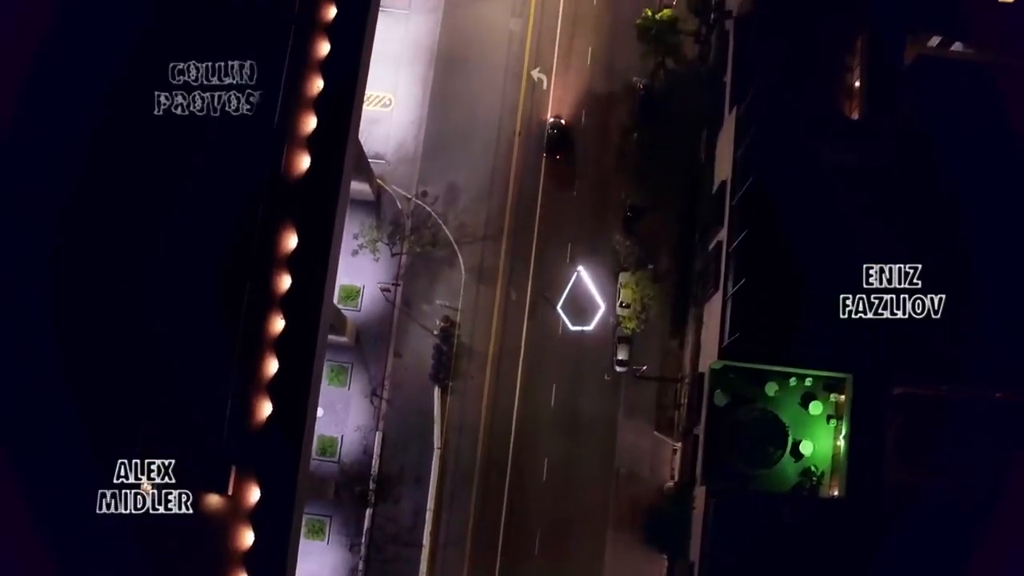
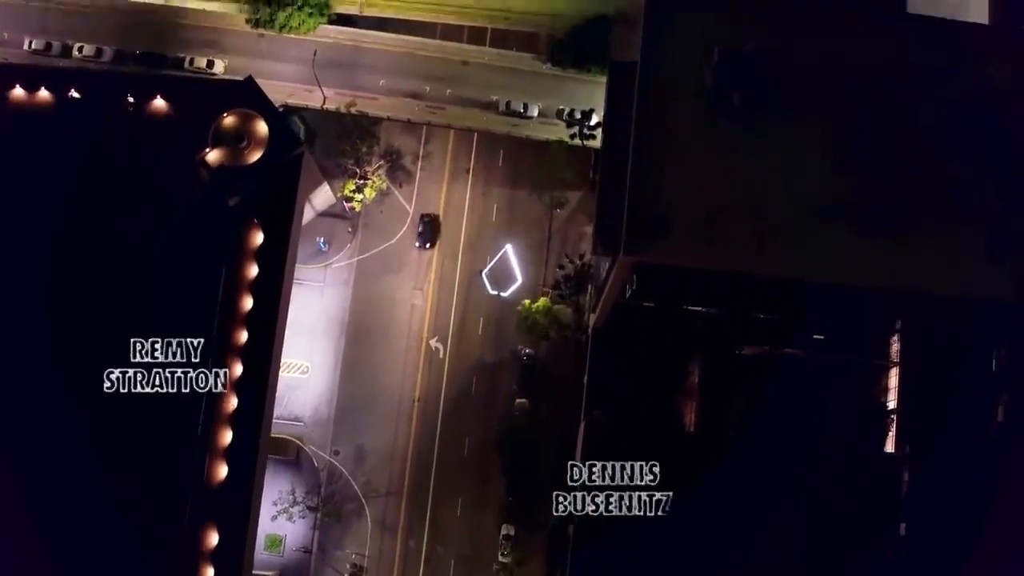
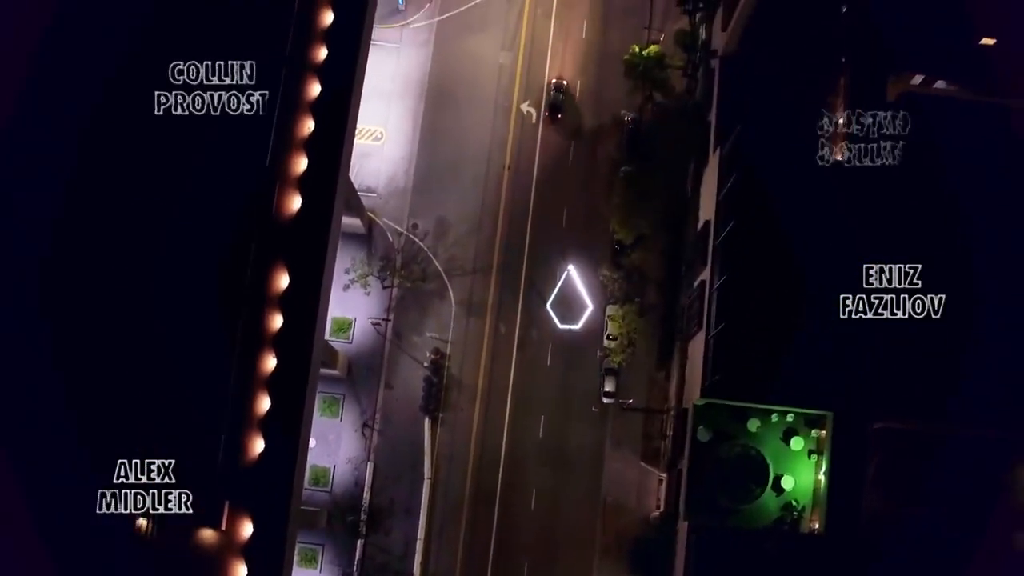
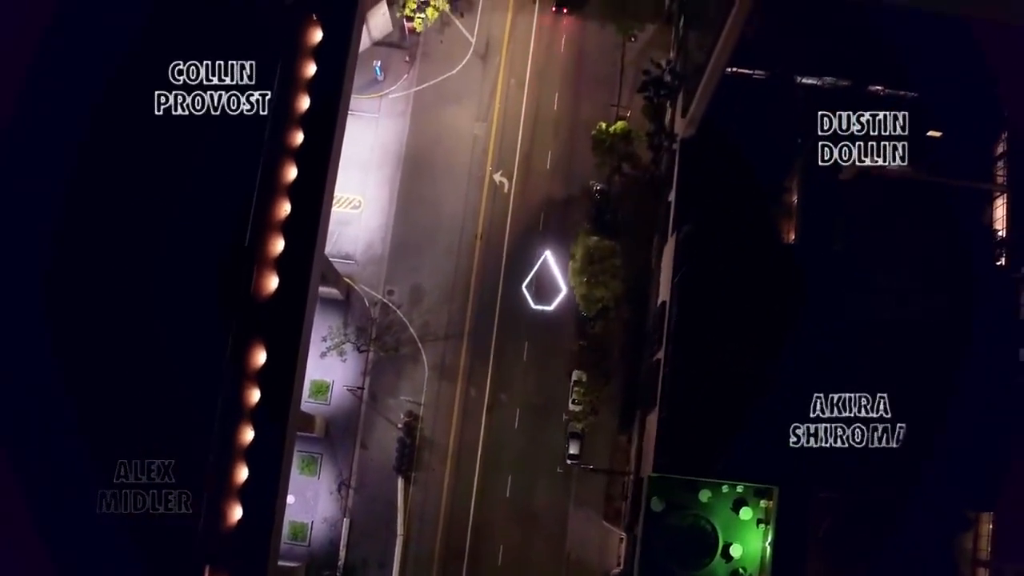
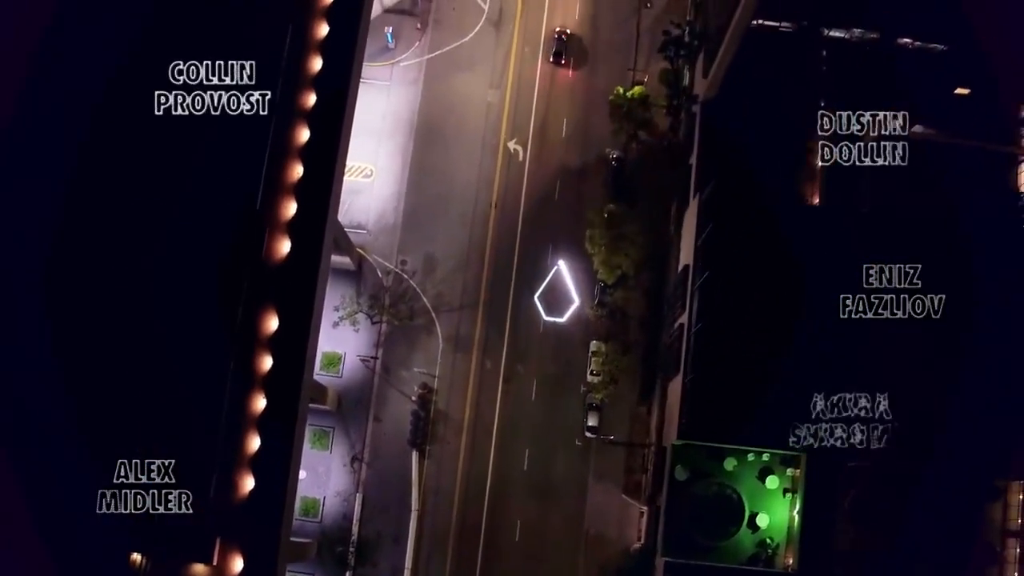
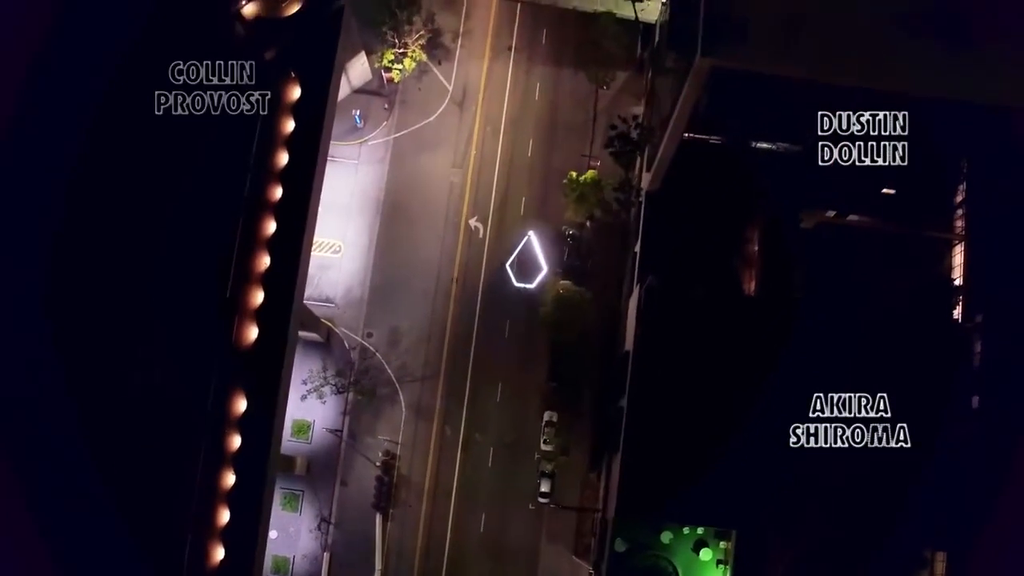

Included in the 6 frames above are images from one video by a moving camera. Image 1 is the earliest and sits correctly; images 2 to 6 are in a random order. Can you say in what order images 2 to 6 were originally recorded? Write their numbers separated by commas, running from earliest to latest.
3, 5, 4, 6, 2
